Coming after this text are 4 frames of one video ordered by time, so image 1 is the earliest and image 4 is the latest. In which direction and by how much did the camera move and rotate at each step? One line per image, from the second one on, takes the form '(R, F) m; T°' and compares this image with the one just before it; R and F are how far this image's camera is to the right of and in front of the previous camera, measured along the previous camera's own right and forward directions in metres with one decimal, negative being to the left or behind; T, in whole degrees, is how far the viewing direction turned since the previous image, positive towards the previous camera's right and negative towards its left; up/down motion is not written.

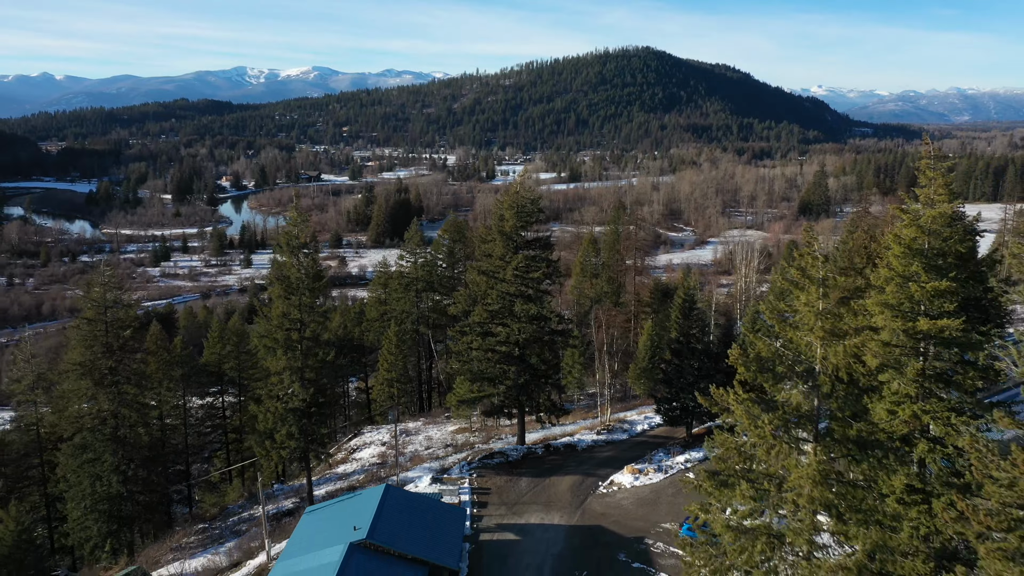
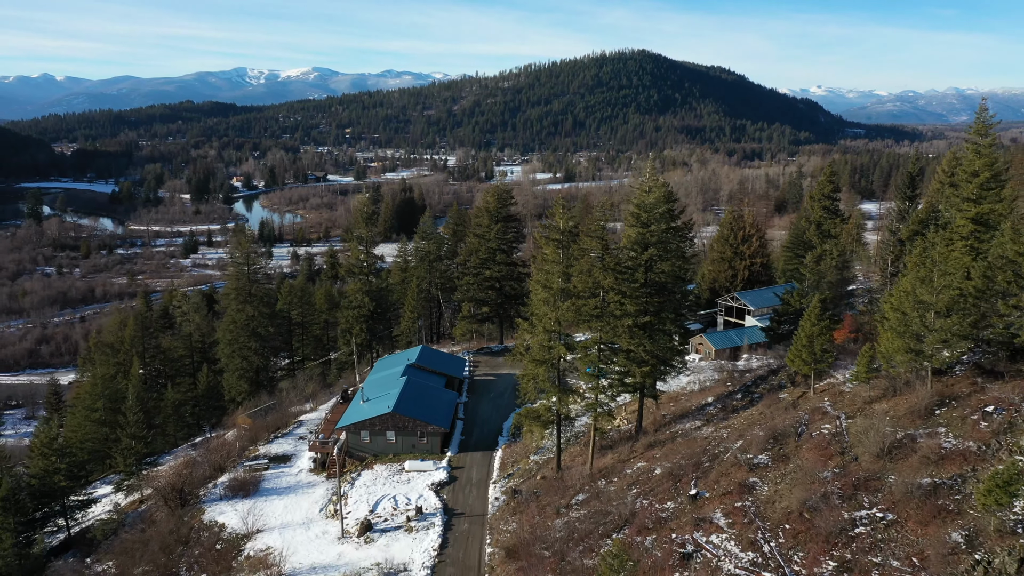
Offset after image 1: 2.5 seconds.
(+0.9, -15.5) m; 0°
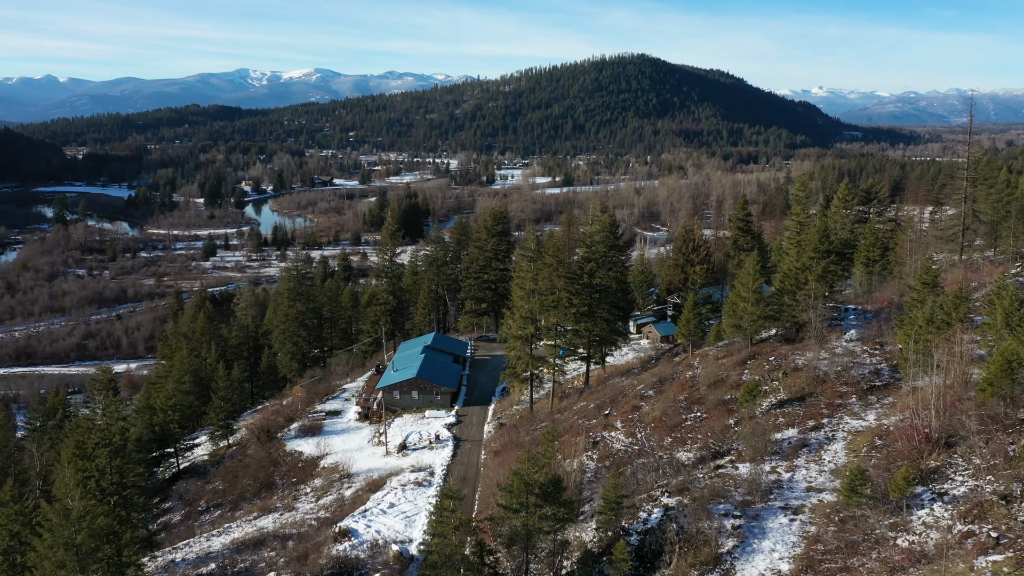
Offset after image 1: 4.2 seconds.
(+0.6, -10.6) m; 0°
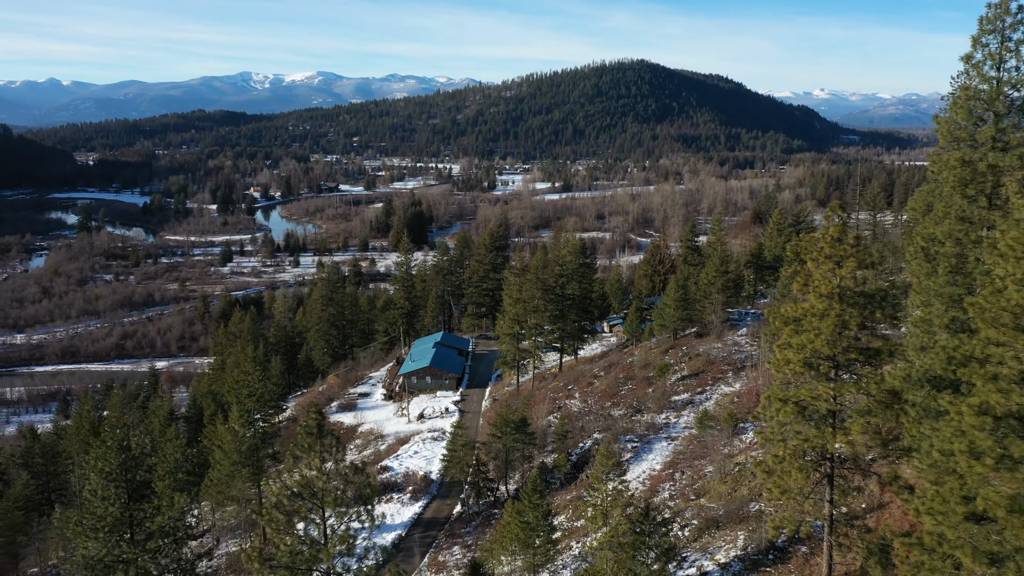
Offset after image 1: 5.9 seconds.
(+0.6, -10.5) m; 0°
